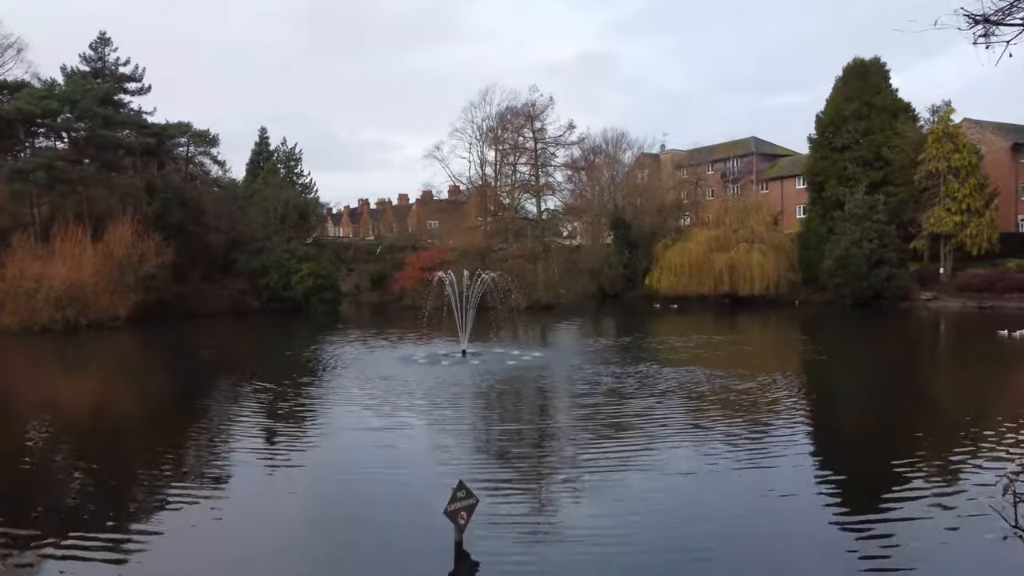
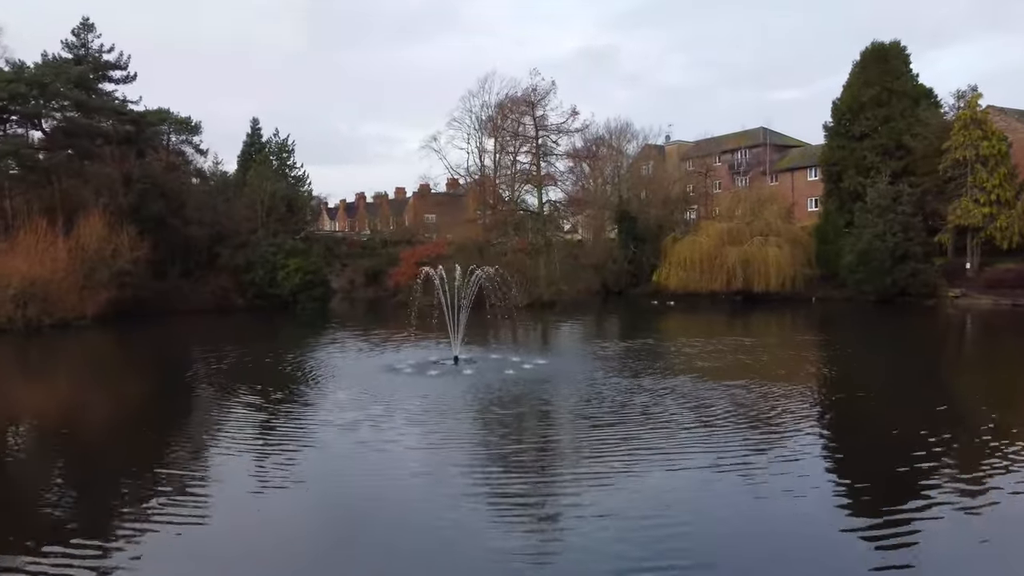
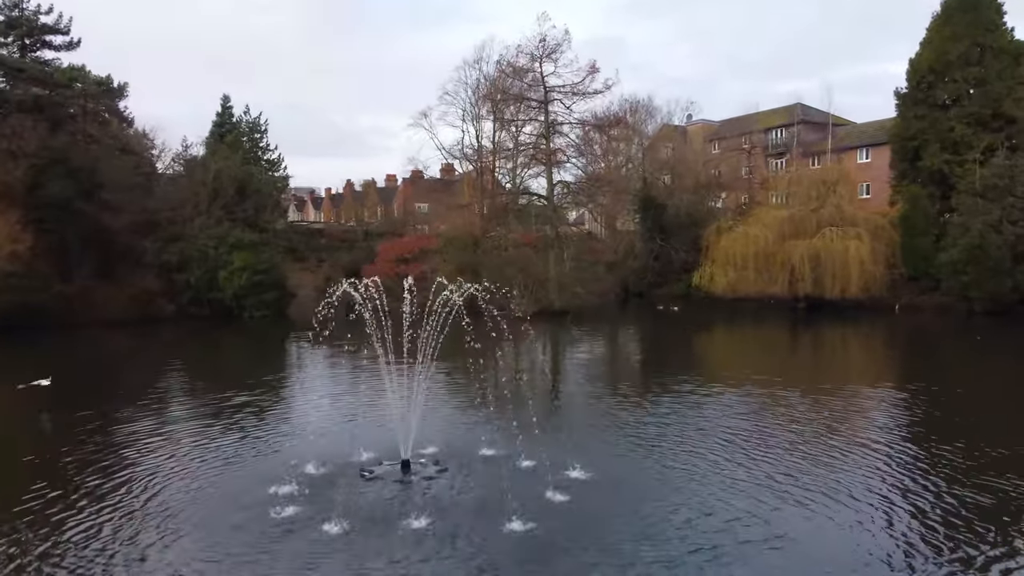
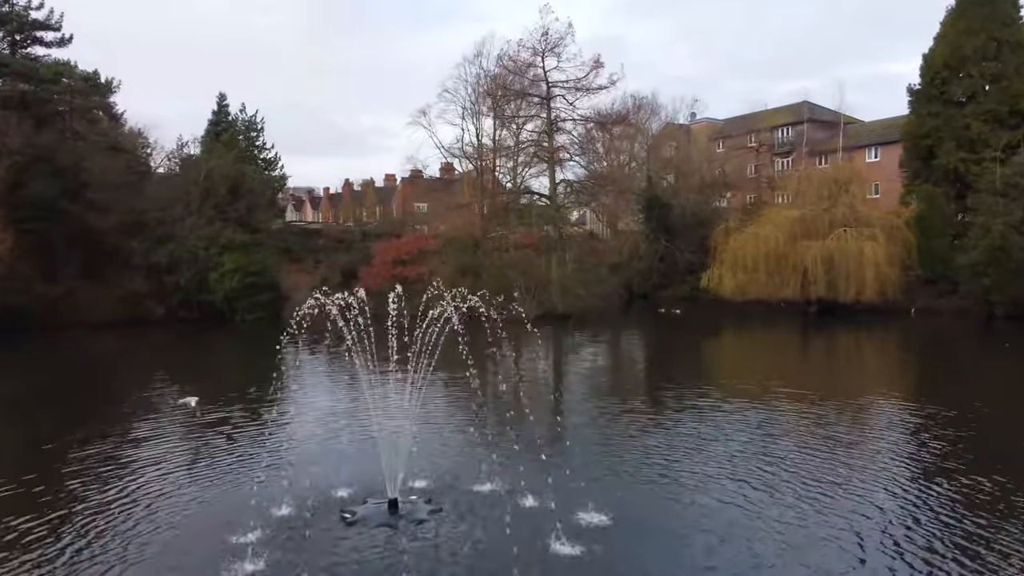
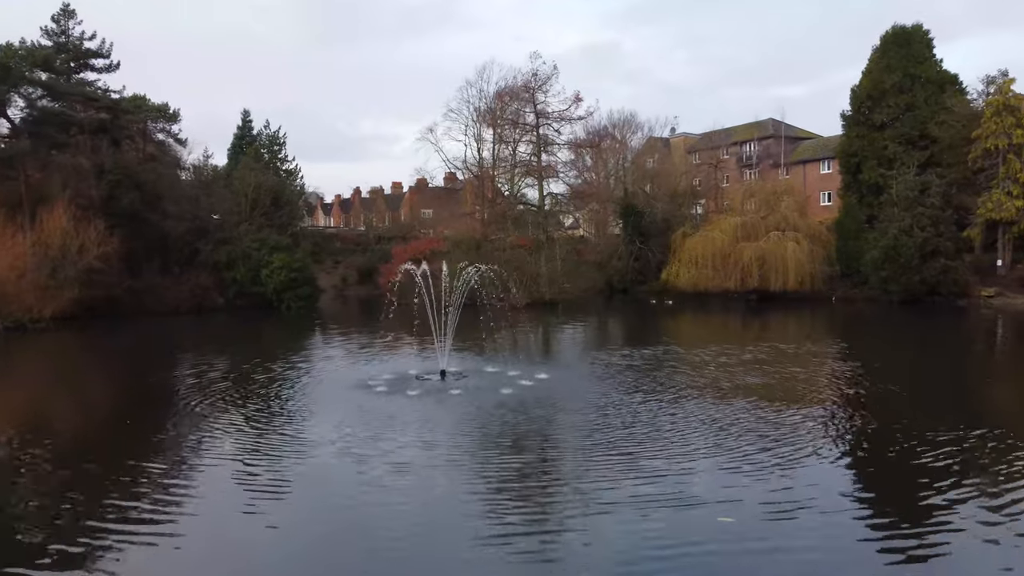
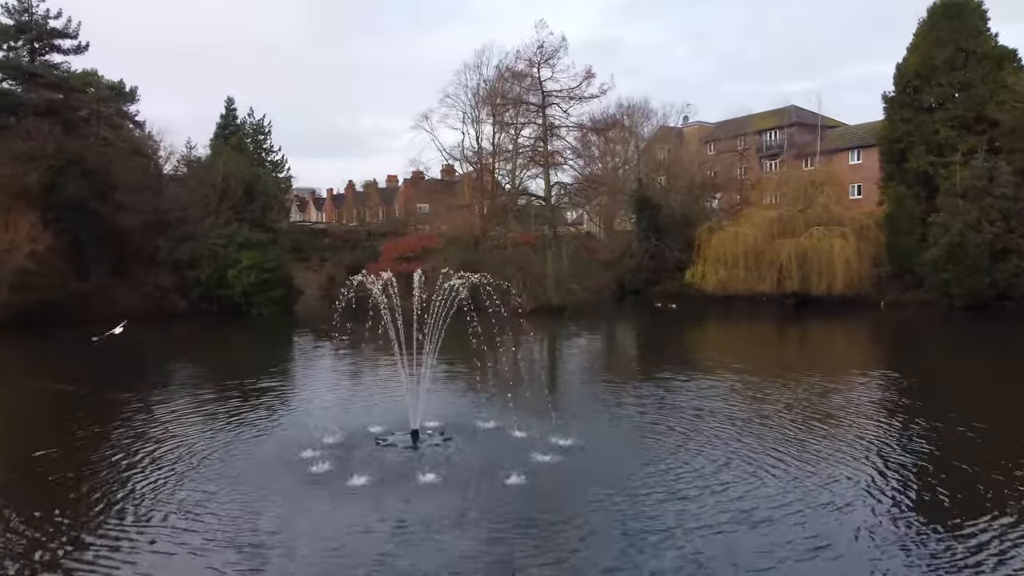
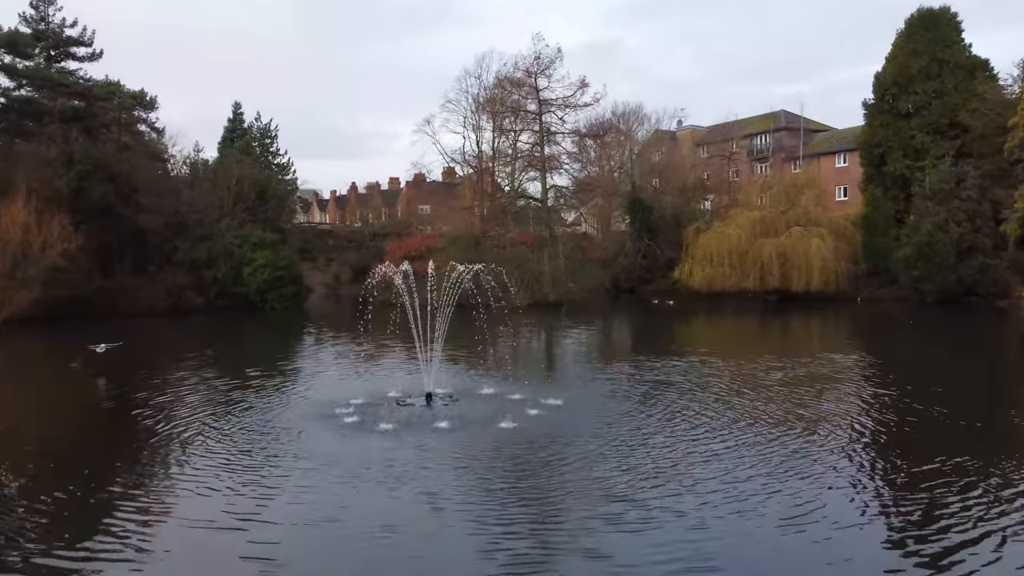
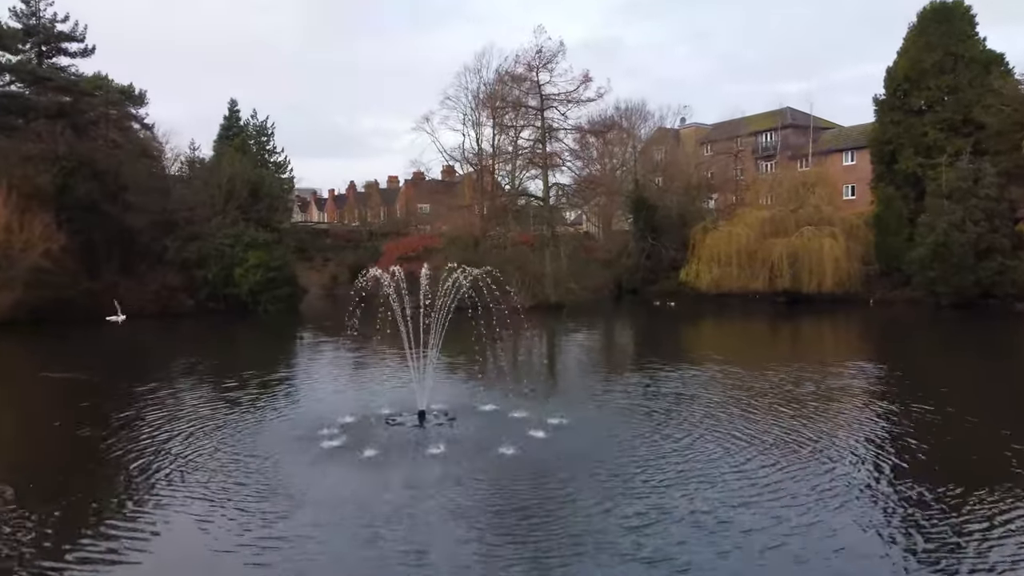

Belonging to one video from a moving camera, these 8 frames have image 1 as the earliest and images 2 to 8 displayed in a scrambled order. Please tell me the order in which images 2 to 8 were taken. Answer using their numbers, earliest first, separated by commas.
2, 5, 7, 8, 6, 3, 4
